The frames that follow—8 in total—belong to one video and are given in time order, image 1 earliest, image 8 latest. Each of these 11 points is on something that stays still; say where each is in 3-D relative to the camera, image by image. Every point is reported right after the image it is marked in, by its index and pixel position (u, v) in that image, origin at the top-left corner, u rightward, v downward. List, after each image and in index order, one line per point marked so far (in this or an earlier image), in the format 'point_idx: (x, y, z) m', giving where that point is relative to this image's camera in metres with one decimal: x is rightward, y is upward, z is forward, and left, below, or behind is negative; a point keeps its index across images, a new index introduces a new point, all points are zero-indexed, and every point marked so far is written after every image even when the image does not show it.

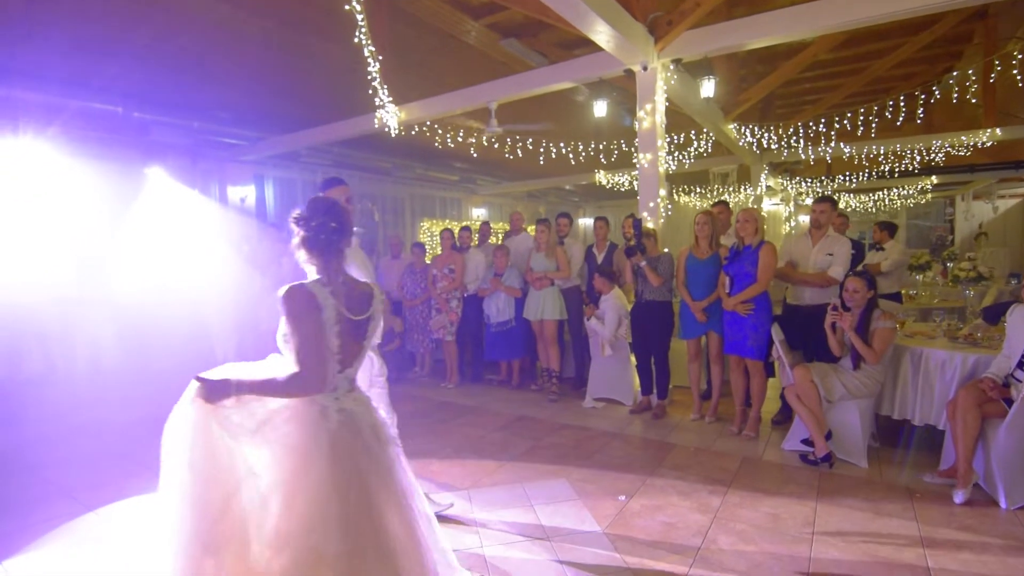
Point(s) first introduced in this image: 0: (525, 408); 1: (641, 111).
0: (+0.1, -1.1, +4.7) m
1: (+1.1, +1.5, +4.5) m
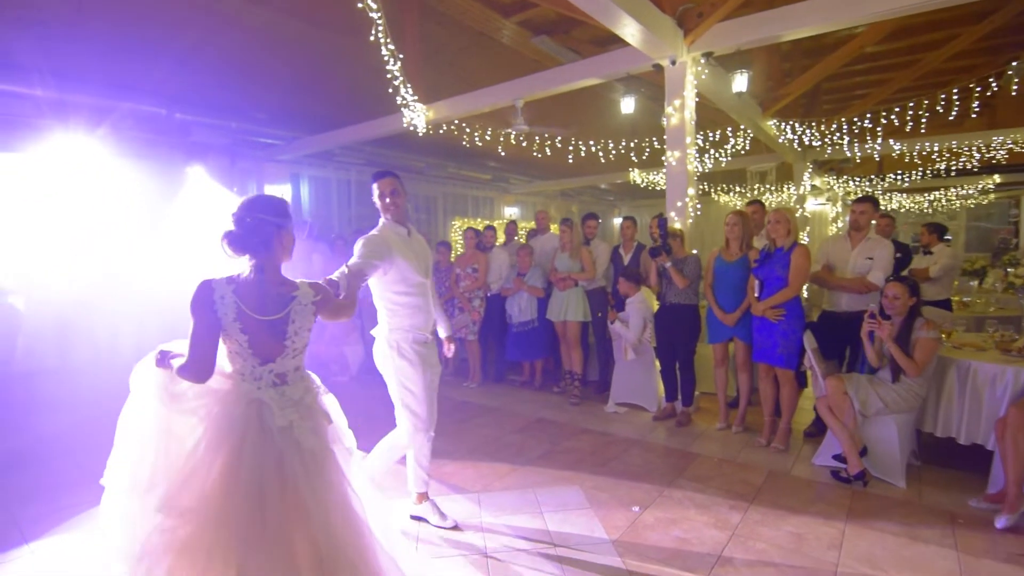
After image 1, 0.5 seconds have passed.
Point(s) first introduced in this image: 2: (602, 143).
0: (+0.3, -1.1, +4.6) m
1: (+1.3, +1.5, +4.3) m
2: (+1.2, +1.9, +6.9) m
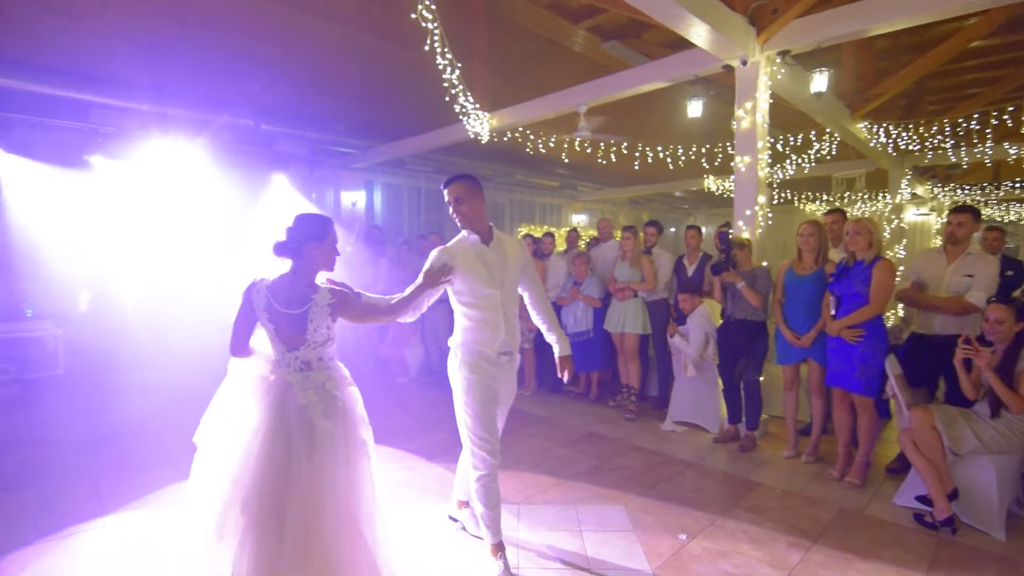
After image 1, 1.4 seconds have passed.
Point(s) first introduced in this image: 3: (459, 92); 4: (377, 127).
0: (+0.7, -1.2, +4.4) m
1: (+1.8, +1.4, +4.1) m
2: (+2.0, +1.7, +6.6) m
3: (-0.7, +2.2, +5.9) m
4: (-1.9, +2.2, +7.4) m
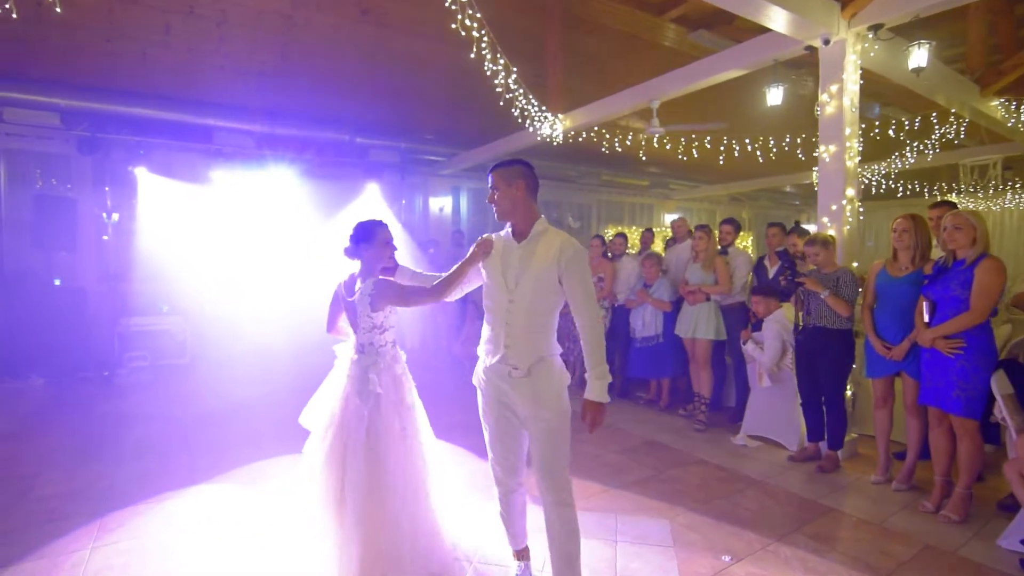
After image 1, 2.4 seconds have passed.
0: (+1.2, -1.2, +4.2) m
1: (+2.2, +1.4, +3.7) m
2: (+2.9, +1.7, +6.1) m
3: (+0.1, +2.2, +6.0) m
4: (-0.7, +2.2, +7.6) m
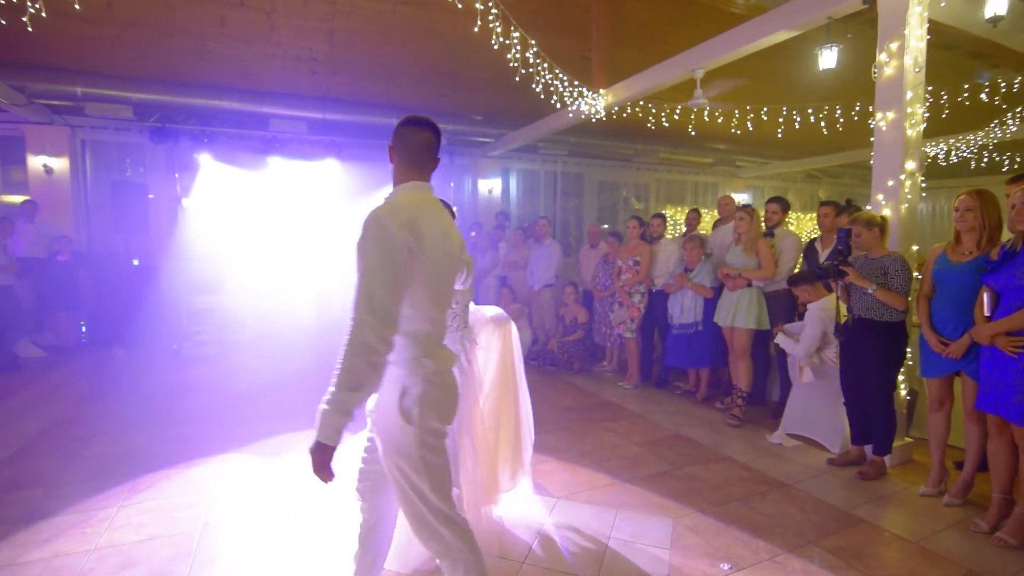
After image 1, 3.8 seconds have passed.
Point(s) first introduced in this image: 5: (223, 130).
0: (+1.4, -1.1, +4.0) m
1: (+2.3, +1.4, +3.2) m
2: (+3.4, +1.9, +5.6) m
3: (+0.6, +2.4, +5.8) m
4: (0.0, +2.5, +7.5) m
5: (-3.5, +1.9, +6.5) m
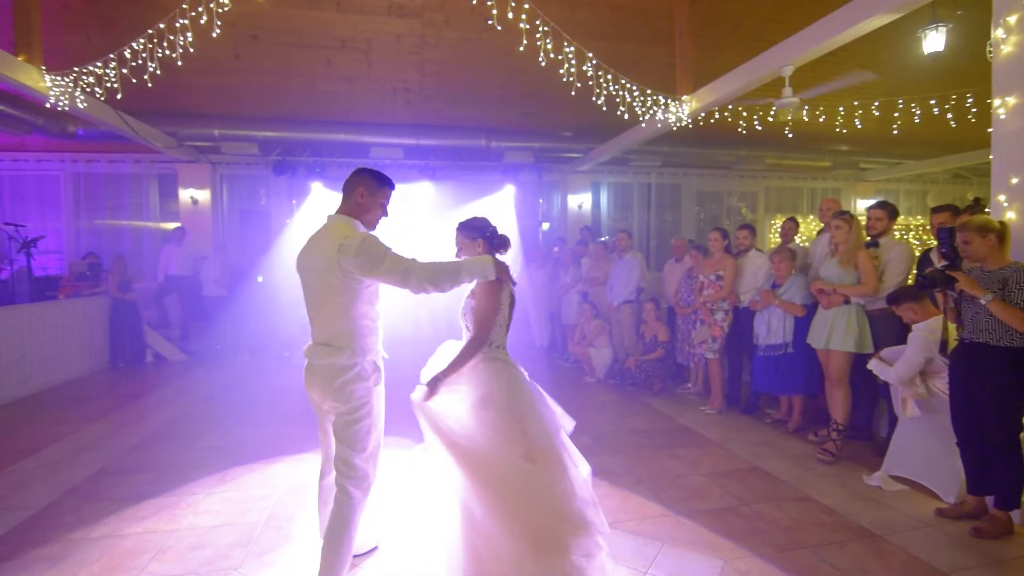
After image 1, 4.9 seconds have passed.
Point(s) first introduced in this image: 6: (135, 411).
0: (+1.8, -1.2, +3.6) m
1: (+2.5, +1.3, +2.7) m
2: (+4.1, +1.7, +4.8) m
3: (+1.4, +2.2, +5.6) m
4: (+1.2, +2.2, +7.4) m
5: (-2.4, +1.7, +7.1) m
6: (-3.4, -1.1, +4.7) m
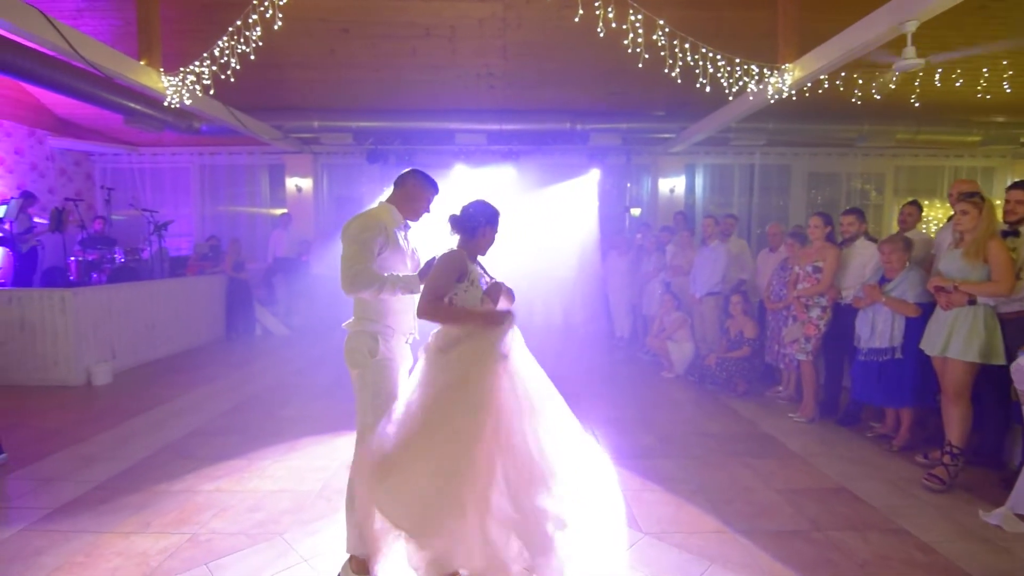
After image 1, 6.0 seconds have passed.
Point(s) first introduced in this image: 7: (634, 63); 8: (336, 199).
0: (+2.1, -1.1, +3.1) m
1: (+2.7, +1.3, +2.0) m
2: (+4.7, +1.7, +3.7) m
3: (+2.2, +2.3, +5.1) m
4: (+2.4, +2.4, +6.9) m
5: (-1.3, +2.0, +7.3) m
6: (-2.7, -0.9, +5.2) m
7: (+1.3, +2.5, +5.8) m
8: (-2.6, +1.3, +7.8) m
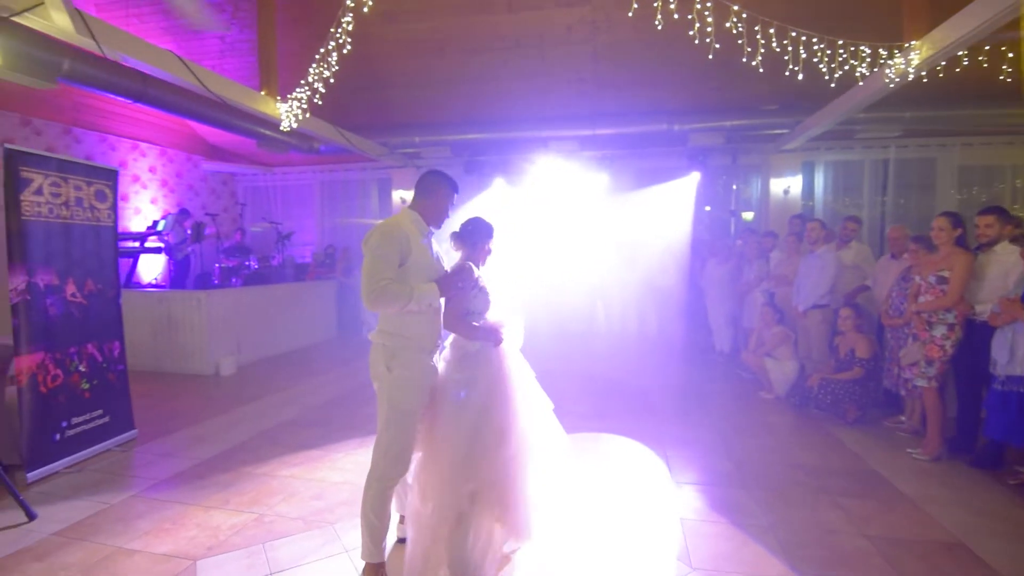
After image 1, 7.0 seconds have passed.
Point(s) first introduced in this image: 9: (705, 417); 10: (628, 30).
0: (+2.4, -1.2, +2.6) m
1: (+2.7, +1.3, +1.4) m
2: (+5.0, +1.6, +2.6) m
3: (+3.0, +2.2, +4.5) m
4: (+3.5, +2.2, +6.2) m
5: (0.0, +1.9, +7.5) m
6: (-1.9, -0.9, +5.6) m
7: (+2.2, +2.4, +5.4) m
8: (-1.1, +1.2, +8.2) m
9: (+1.6, -1.1, +4.3) m
10: (+1.0, +2.5, +5.2) m
